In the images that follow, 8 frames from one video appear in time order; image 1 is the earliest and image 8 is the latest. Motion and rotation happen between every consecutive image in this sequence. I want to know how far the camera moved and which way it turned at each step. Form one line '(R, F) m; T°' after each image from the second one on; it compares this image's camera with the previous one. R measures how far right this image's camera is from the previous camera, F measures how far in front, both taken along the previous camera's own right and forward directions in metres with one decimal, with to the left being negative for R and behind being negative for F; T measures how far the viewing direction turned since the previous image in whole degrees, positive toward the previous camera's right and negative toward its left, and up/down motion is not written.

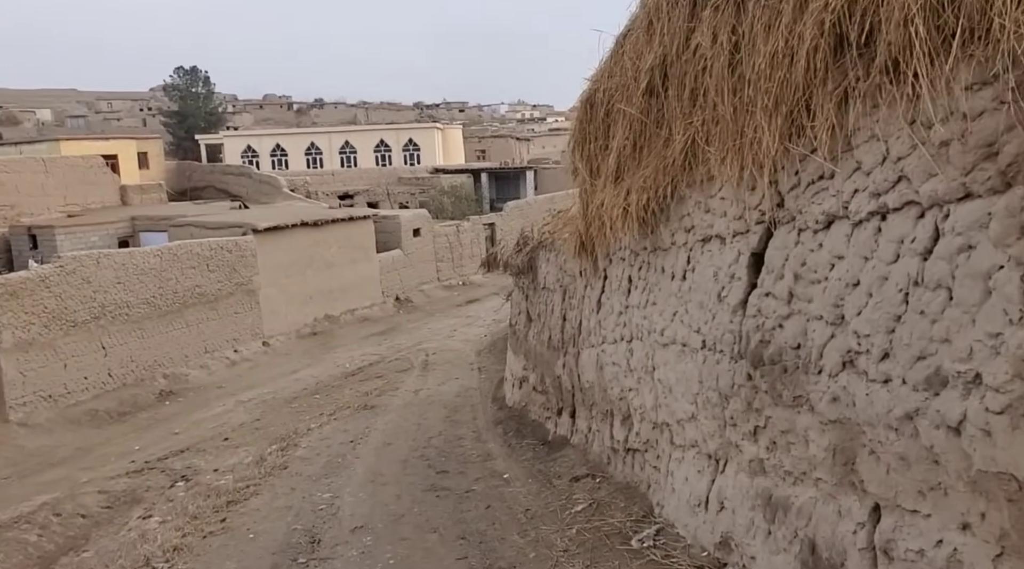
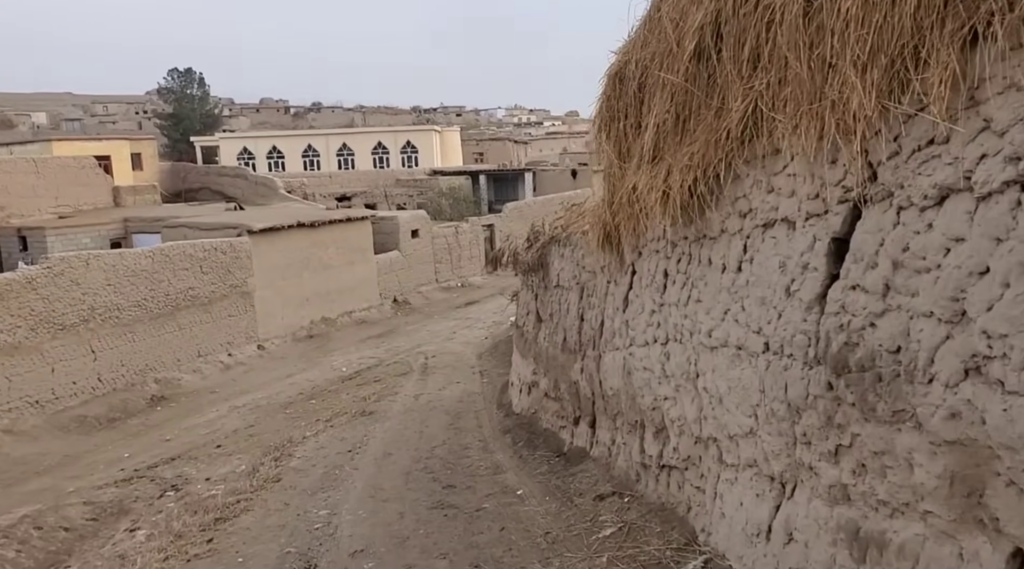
(-0.1, +0.4) m; 0°
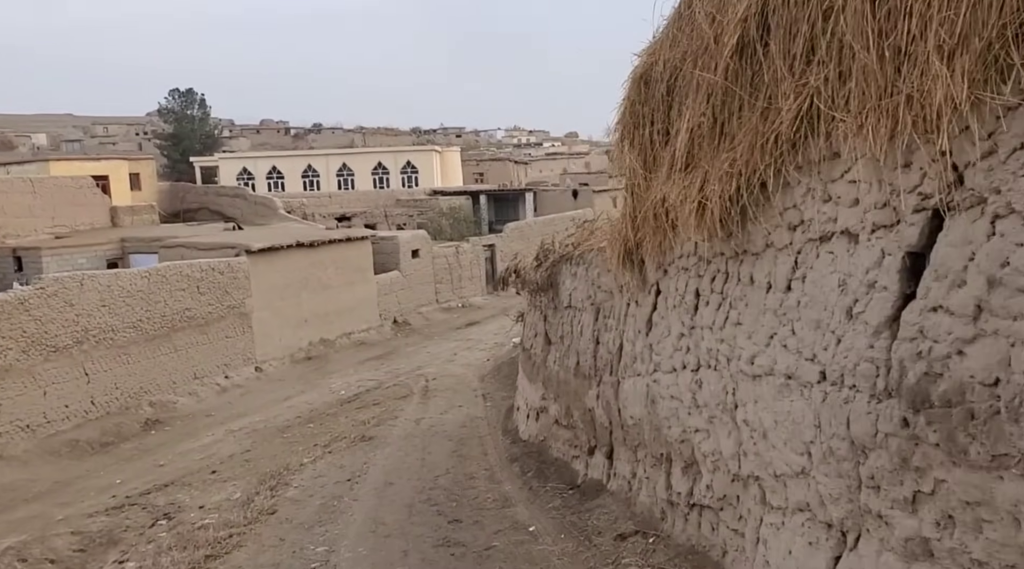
(-0.1, +0.3) m; 0°
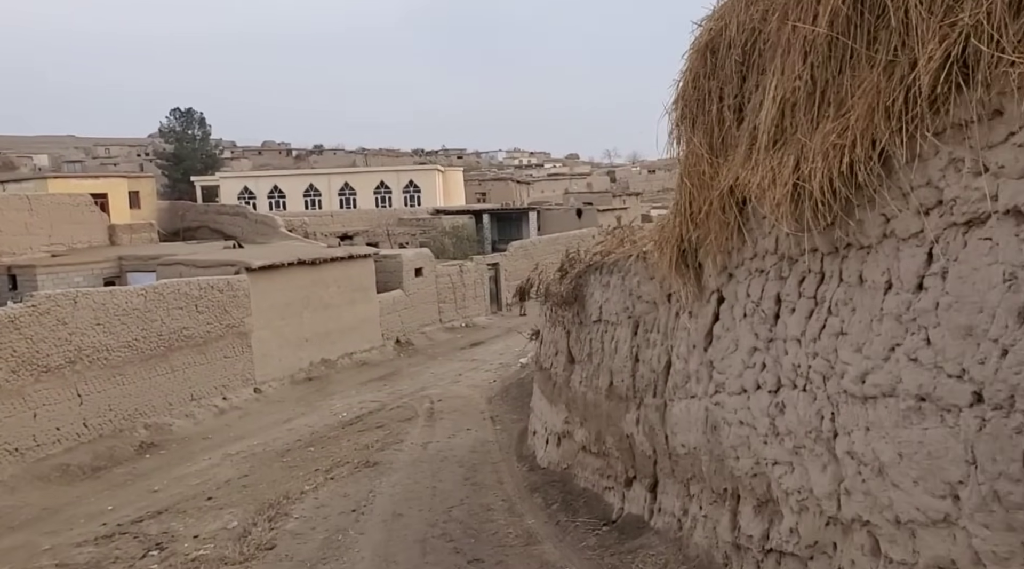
(-0.1, +0.4) m; 0°
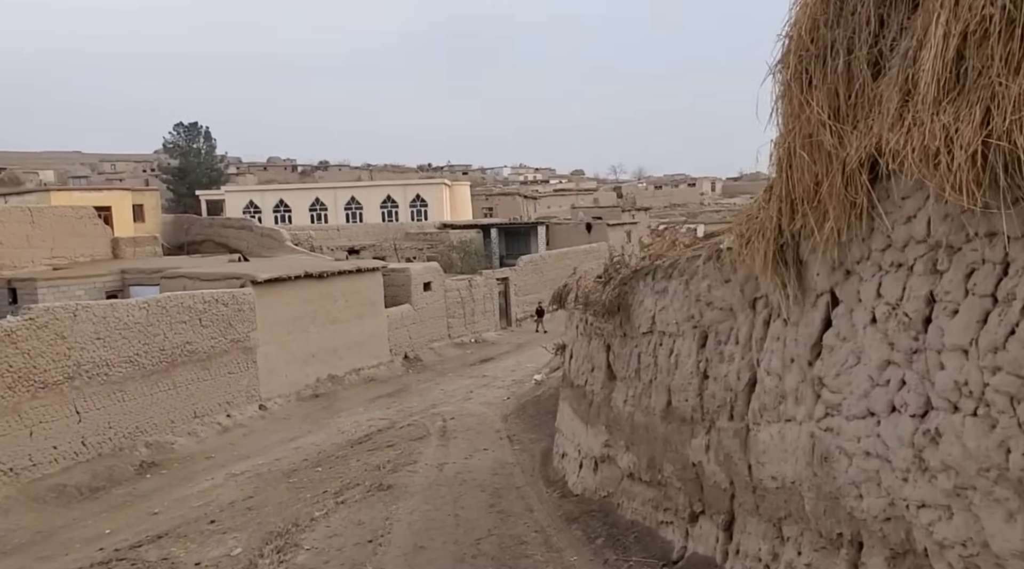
(-0.2, +0.5) m; 0°
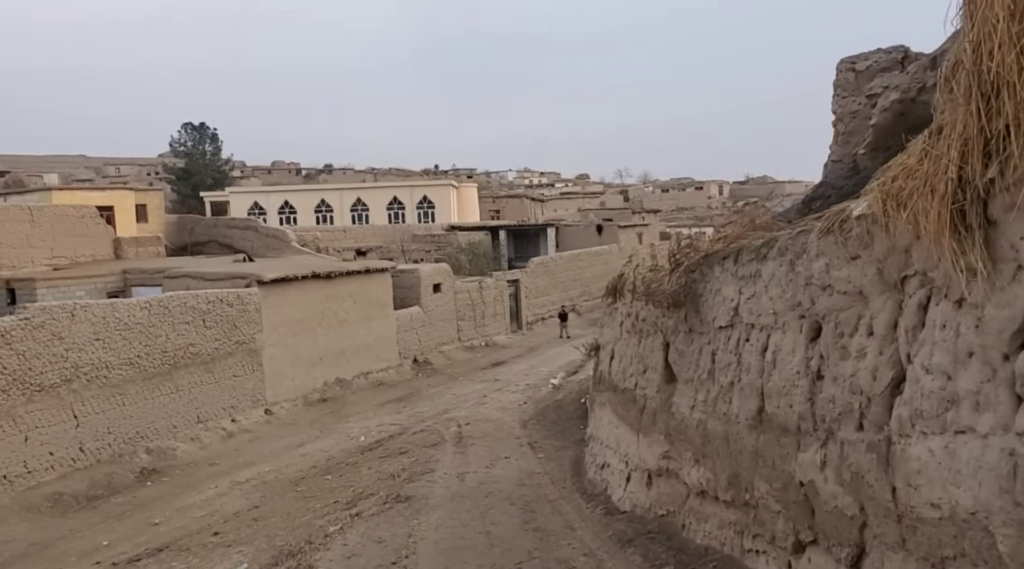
(-0.2, +0.6) m; 0°
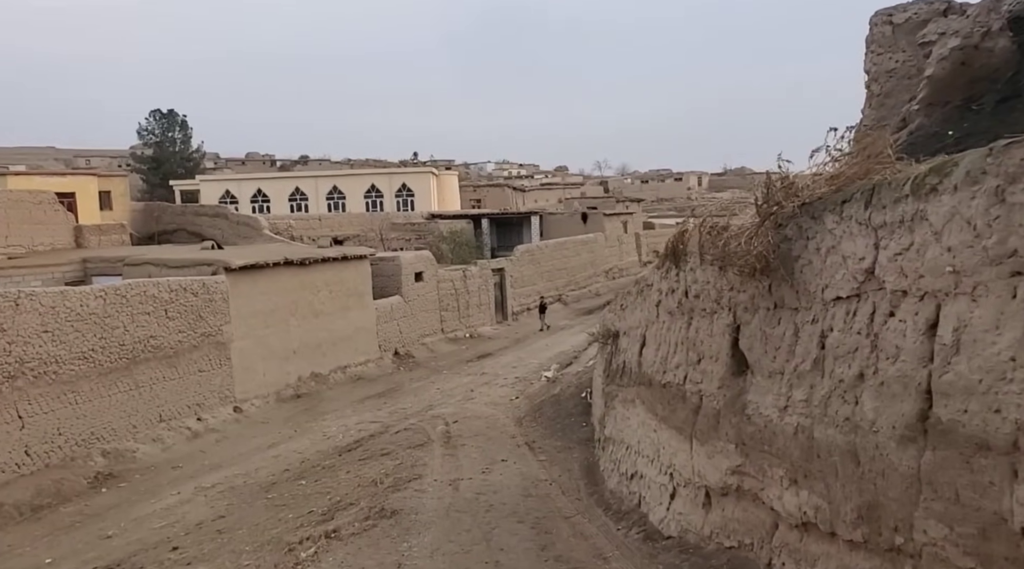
(-0.2, +1.0) m; +1°
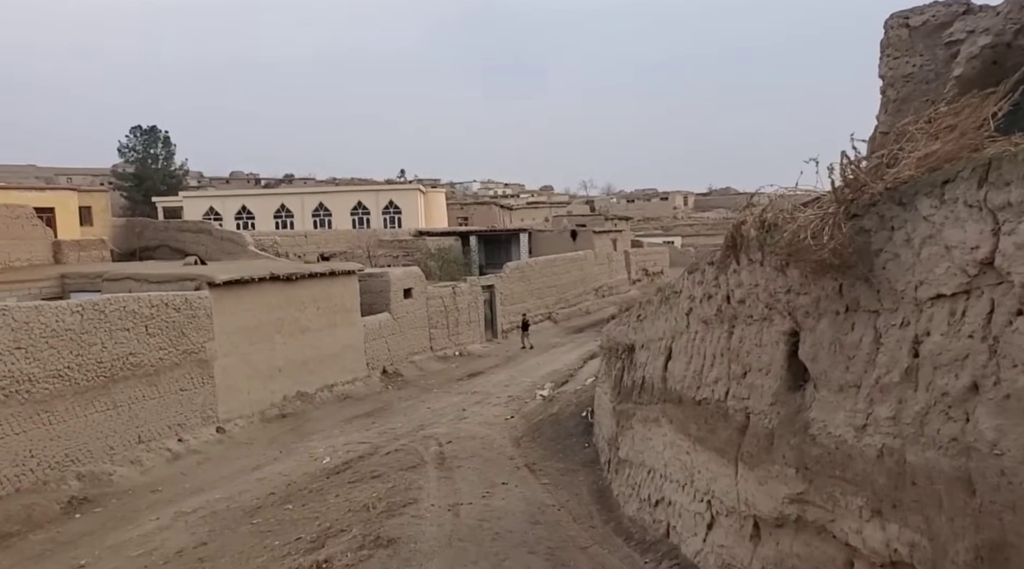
(-0.1, +0.4) m; +1°
